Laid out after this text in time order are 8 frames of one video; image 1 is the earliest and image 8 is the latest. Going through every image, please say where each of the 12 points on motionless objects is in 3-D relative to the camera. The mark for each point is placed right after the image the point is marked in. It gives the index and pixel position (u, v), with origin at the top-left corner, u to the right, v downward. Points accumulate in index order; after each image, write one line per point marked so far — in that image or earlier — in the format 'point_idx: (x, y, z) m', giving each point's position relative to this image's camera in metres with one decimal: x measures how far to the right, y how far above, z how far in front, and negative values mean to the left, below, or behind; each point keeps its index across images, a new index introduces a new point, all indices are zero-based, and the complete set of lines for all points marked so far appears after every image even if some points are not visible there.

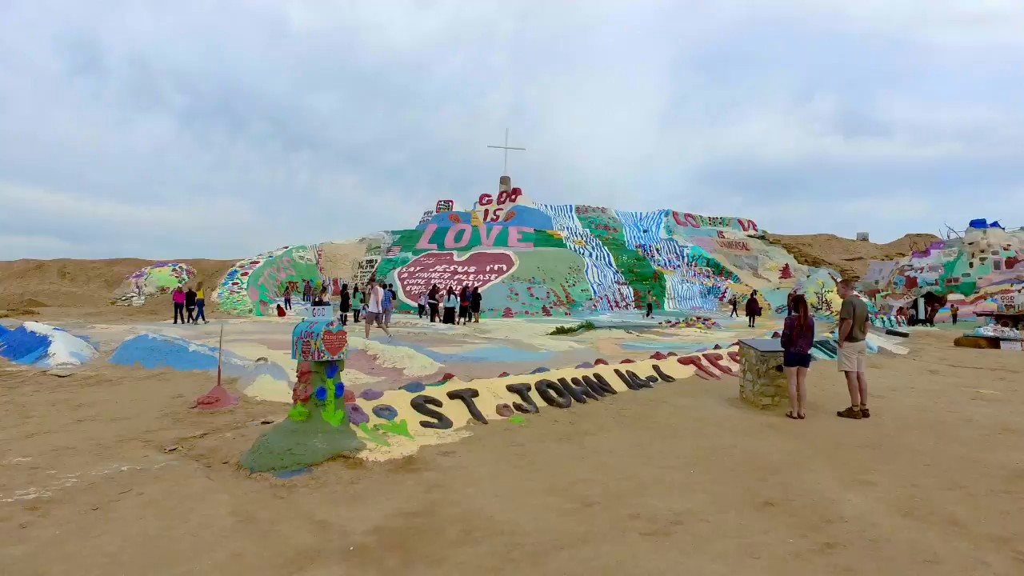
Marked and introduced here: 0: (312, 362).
0: (-1.7, -0.7, +5.4) m
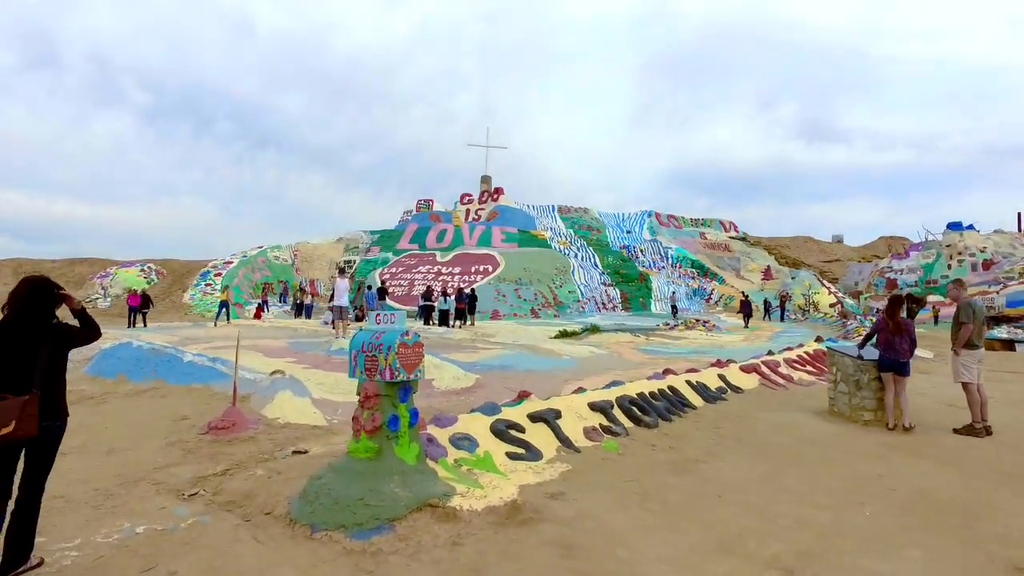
0: (-0.9, -0.6, +4.2) m
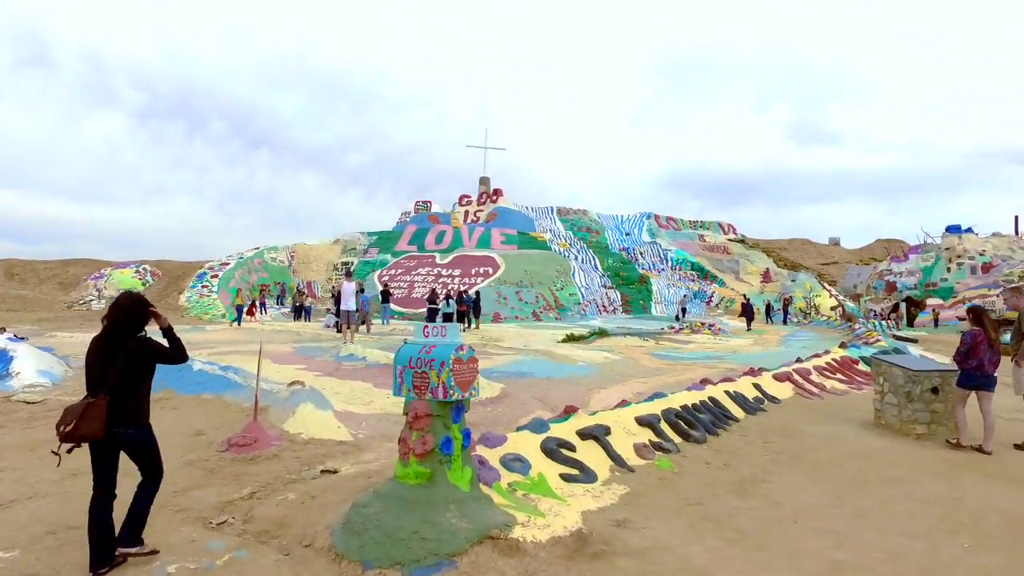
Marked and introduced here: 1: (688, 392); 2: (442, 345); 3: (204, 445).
0: (-0.5, -0.7, +3.8) m
1: (+1.9, -1.1, +6.6) m
2: (-0.4, -0.4, +3.8) m
3: (-2.7, -1.4, +5.5) m
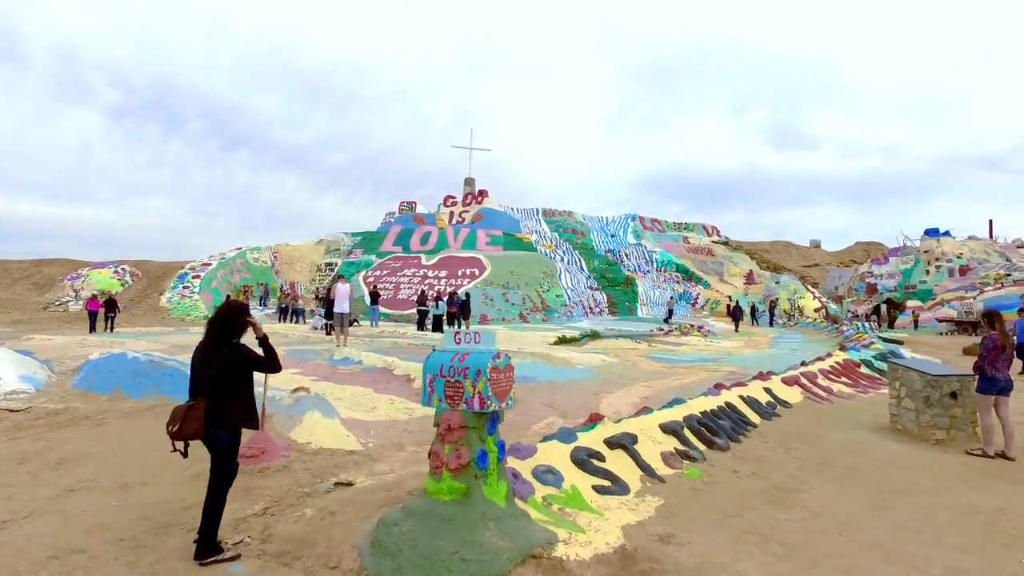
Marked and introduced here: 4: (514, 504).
0: (-0.3, -0.7, +3.6) m
1: (+2.0, -1.1, +6.5) m
2: (-0.2, -0.4, +3.6) m
3: (-2.5, -1.4, +5.2) m
4: (0.0, -1.3, +3.7) m
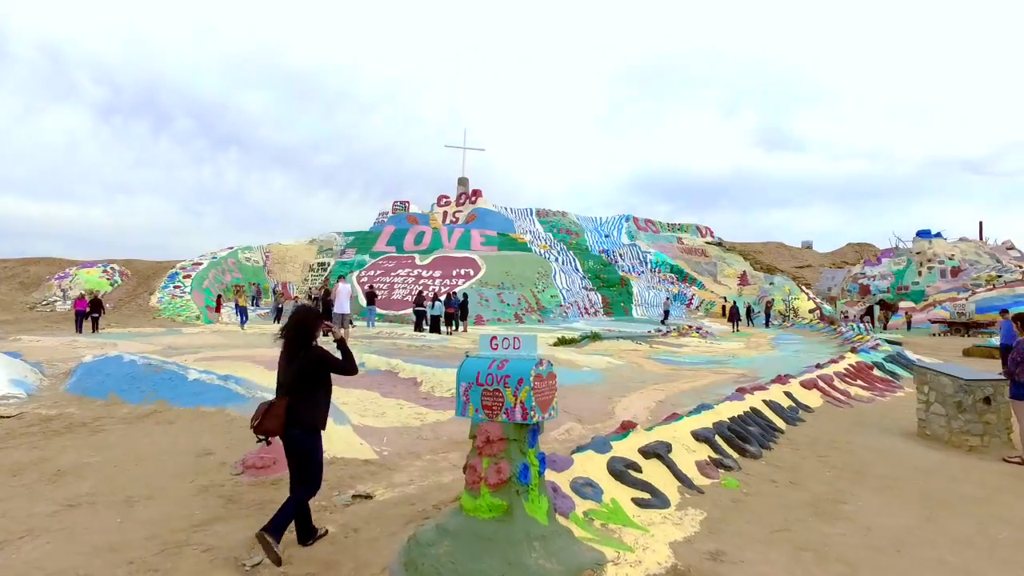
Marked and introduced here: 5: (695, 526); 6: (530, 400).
0: (0.0, -0.7, +3.3) m
1: (+2.2, -1.1, +6.3) m
2: (0.0, -0.4, +3.3) m
3: (-2.3, -1.4, +4.9) m
4: (+0.2, -1.3, +3.4) m
5: (+1.1, -1.4, +3.9) m
6: (+0.1, -0.6, +3.3) m
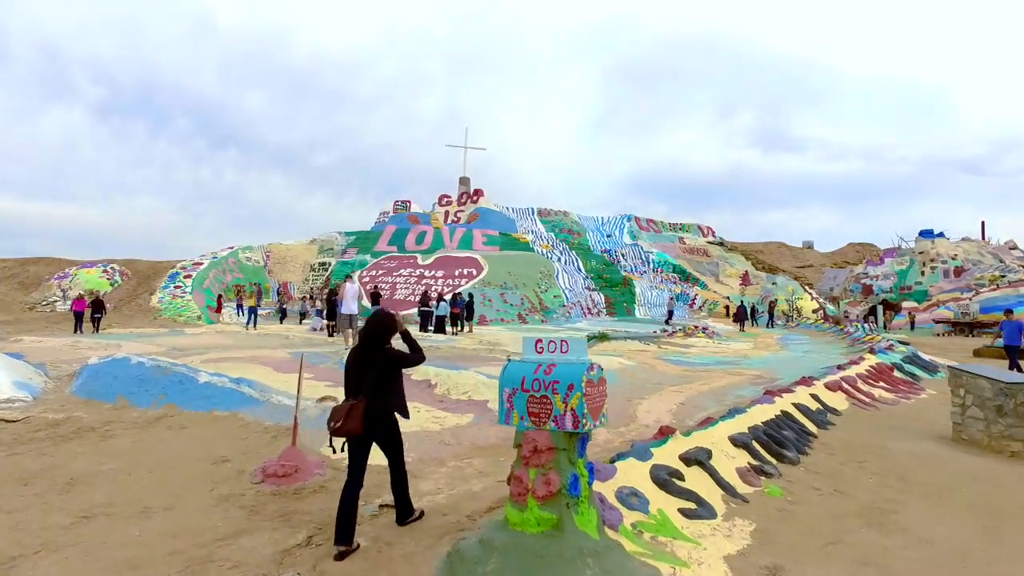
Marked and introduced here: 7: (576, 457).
0: (+0.2, -0.7, +3.1) m
1: (+2.4, -1.1, +6.1) m
2: (+0.3, -0.4, +3.1) m
3: (-2.1, -1.4, +4.7) m
4: (+0.5, -1.3, +3.2) m
5: (+1.4, -1.4, +3.7) m
6: (+0.3, -0.6, +3.1) m
7: (+0.3, -0.8, +3.1) m
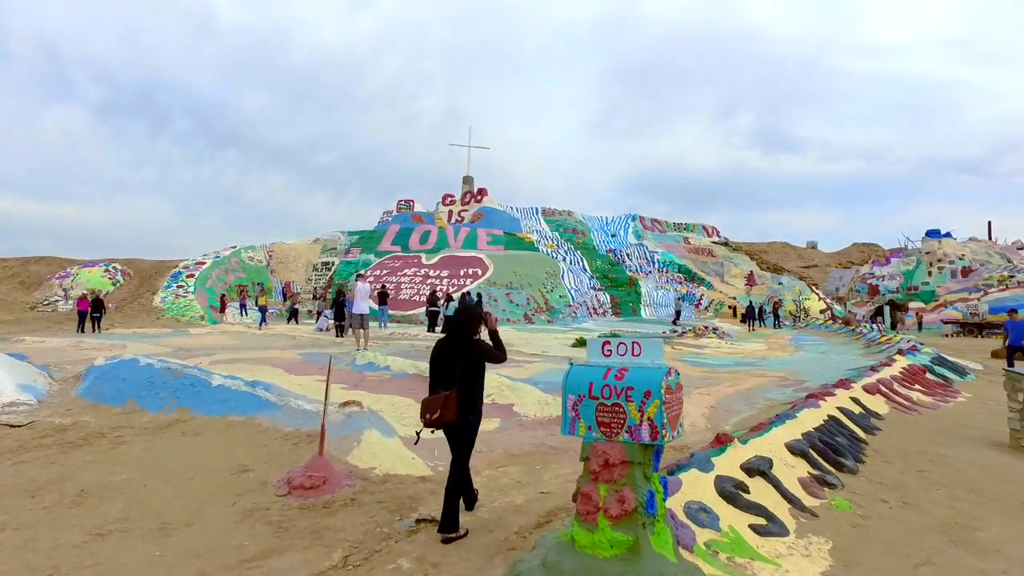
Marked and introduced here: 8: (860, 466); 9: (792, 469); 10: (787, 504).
0: (+0.5, -0.7, +2.8) m
1: (+2.7, -1.1, +5.7) m
2: (+0.6, -0.4, +2.8) m
3: (-1.8, -1.4, +4.4) m
4: (+0.8, -1.2, +2.9) m
5: (+1.7, -1.4, +3.3) m
6: (+0.6, -0.6, +2.7) m
7: (+0.6, -0.8, +2.8) m
8: (+2.7, -1.4, +5.0) m
9: (+1.9, -1.3, +4.3) m
10: (+1.7, -1.3, +3.9) m
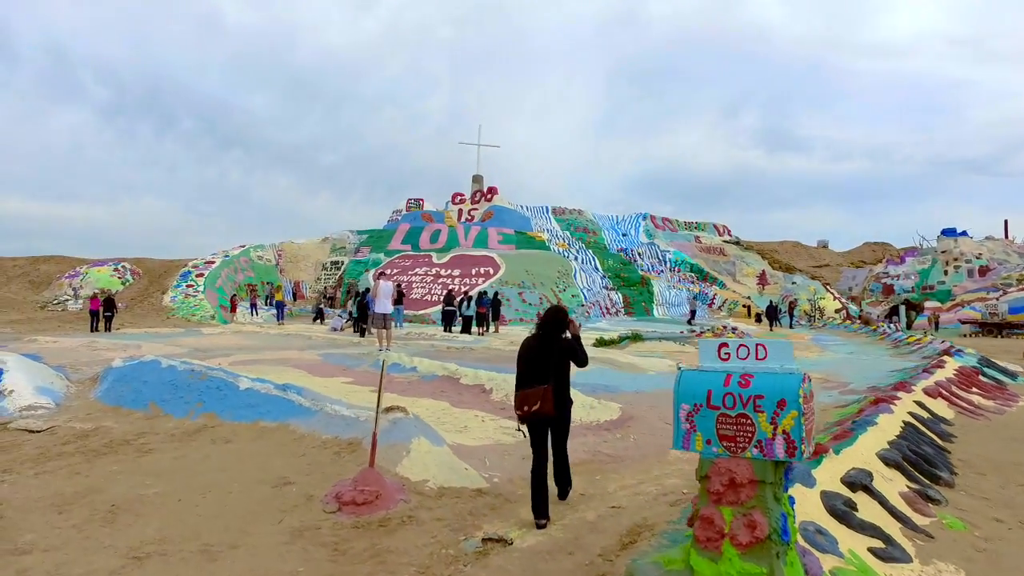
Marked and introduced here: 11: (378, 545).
0: (+0.9, -0.7, +2.4) m
1: (+3.2, -1.1, +5.3) m
2: (+1.0, -0.3, +2.4) m
3: (-1.3, -1.3, +4.0) m
4: (+1.2, -1.2, +2.5) m
5: (+2.1, -1.4, +2.9) m
6: (+1.1, -0.5, +2.3) m
7: (+1.1, -0.8, +2.4) m
8: (+3.2, -1.4, +4.5) m
9: (+2.4, -1.2, +3.9) m
10: (+2.1, -1.3, +3.5) m
11: (-0.7, -1.4, +3.4) m
